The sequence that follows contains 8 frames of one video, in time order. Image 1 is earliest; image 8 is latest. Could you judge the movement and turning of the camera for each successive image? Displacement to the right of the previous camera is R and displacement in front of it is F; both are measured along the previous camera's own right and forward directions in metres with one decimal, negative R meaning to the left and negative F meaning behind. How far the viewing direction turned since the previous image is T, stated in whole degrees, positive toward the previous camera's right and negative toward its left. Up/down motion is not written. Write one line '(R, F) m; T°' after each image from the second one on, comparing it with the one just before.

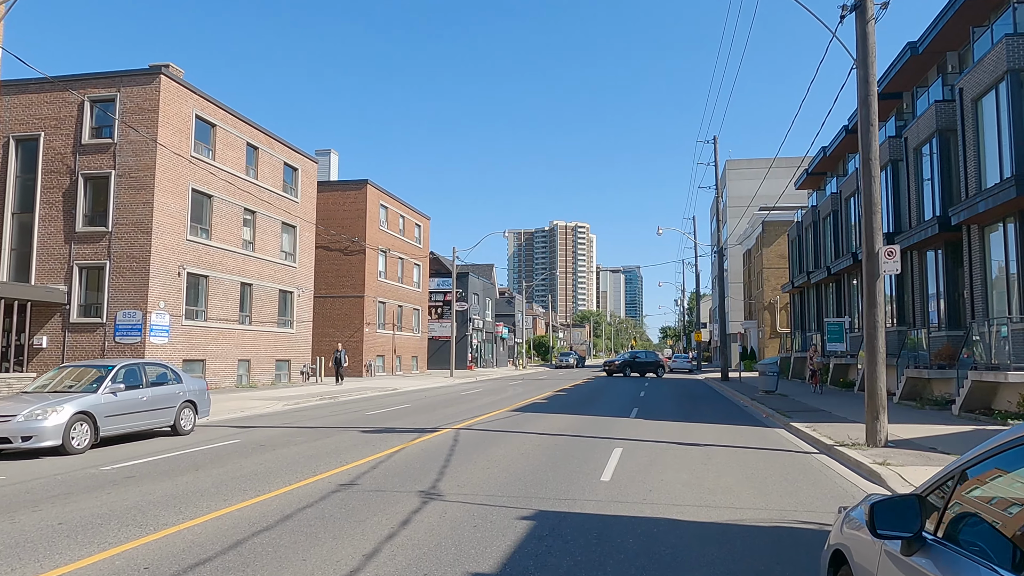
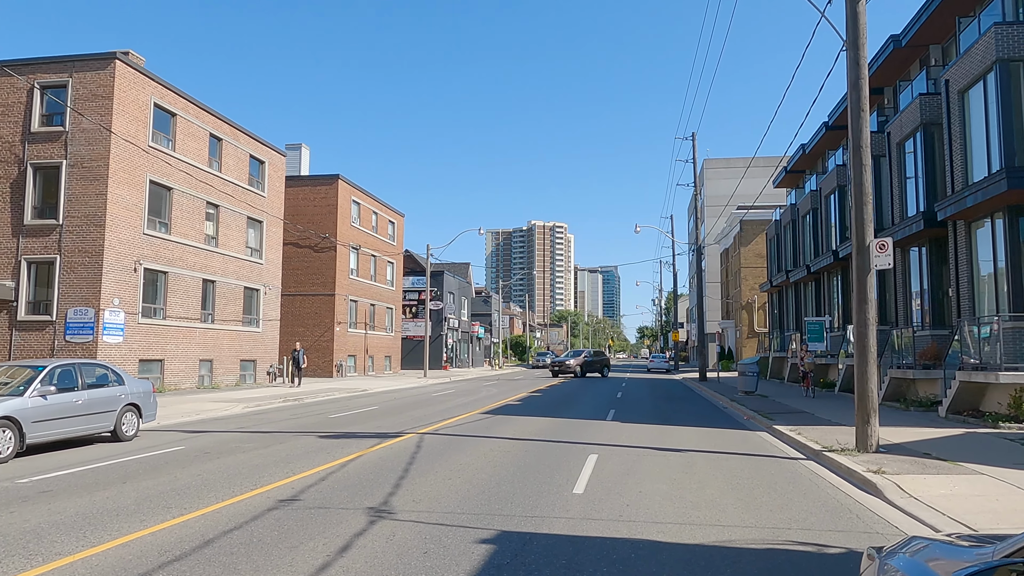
(+0.2, +0.9) m; +2°
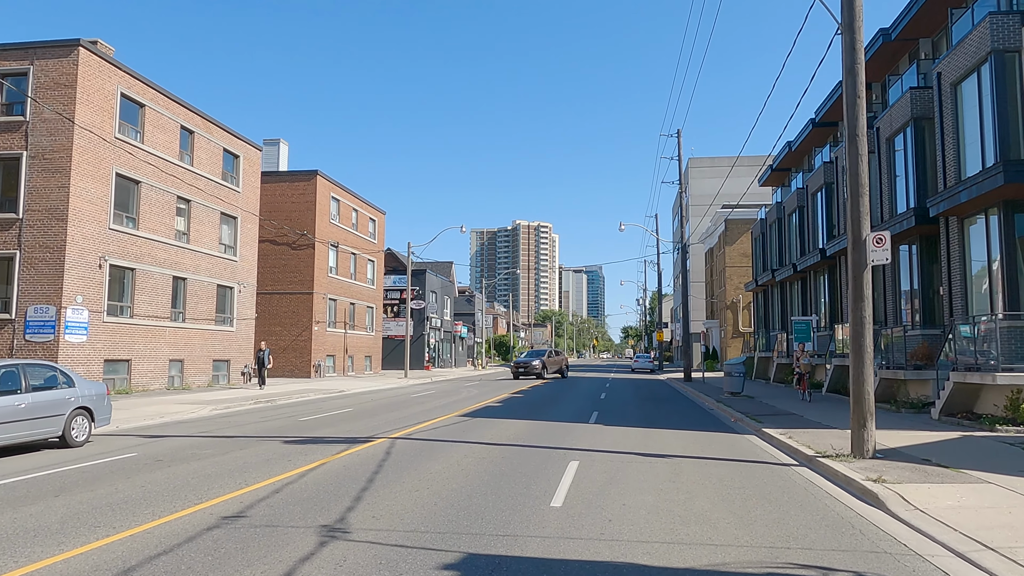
(+0.1, +0.7) m; +1°
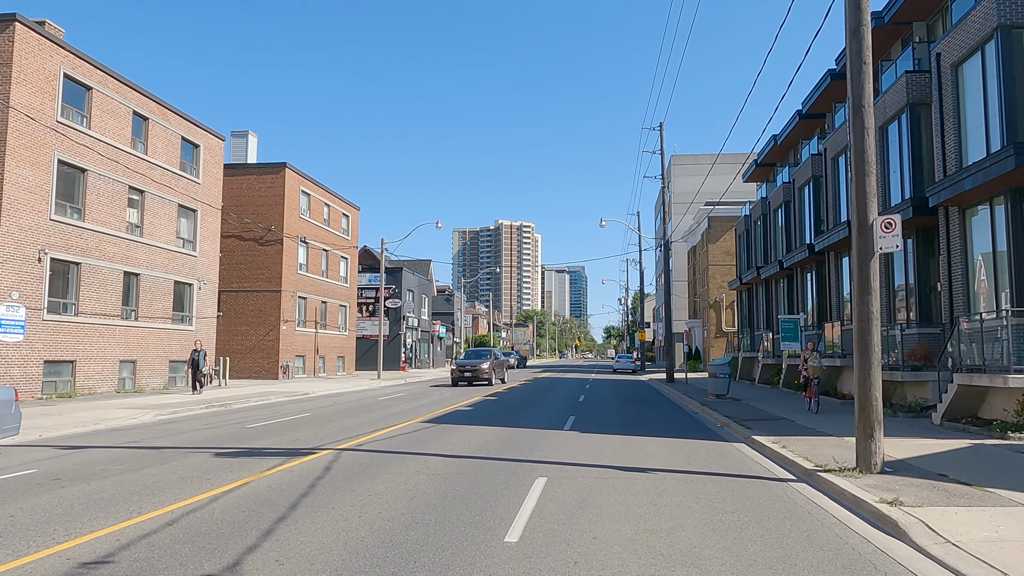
(+0.3, +1.4) m; +1°
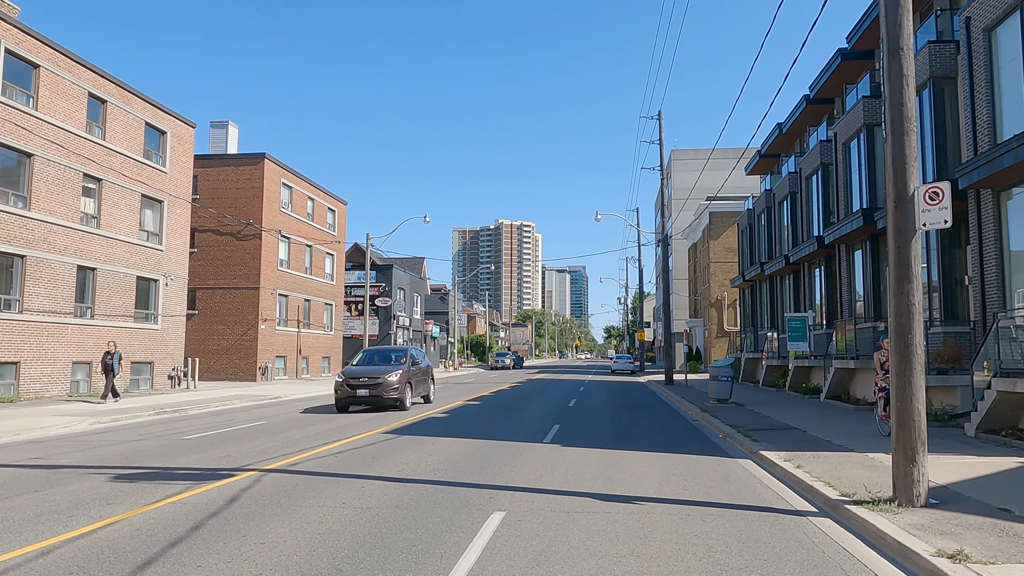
(+0.5, +1.9) m; 0°
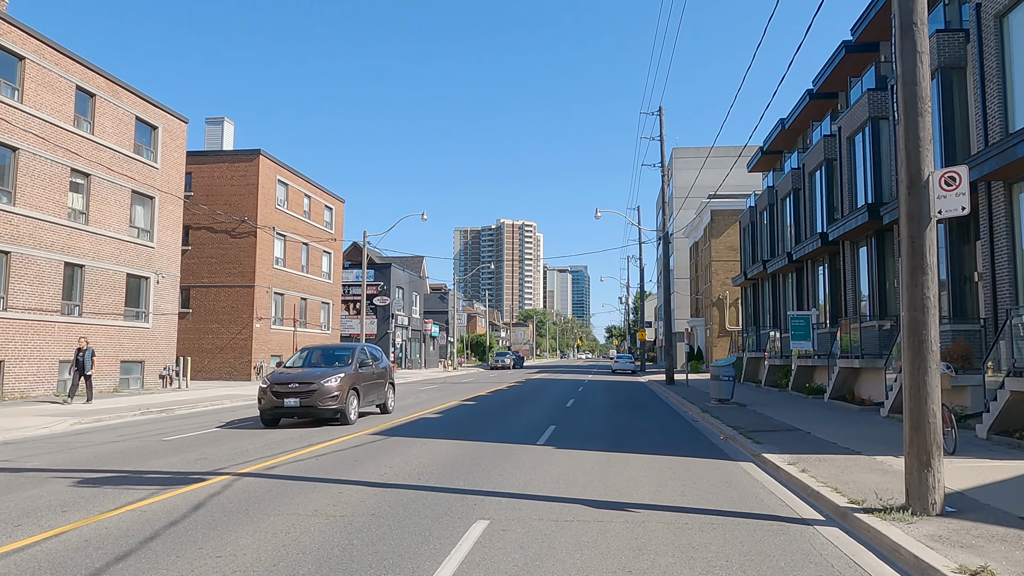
(+0.2, +0.5) m; 0°
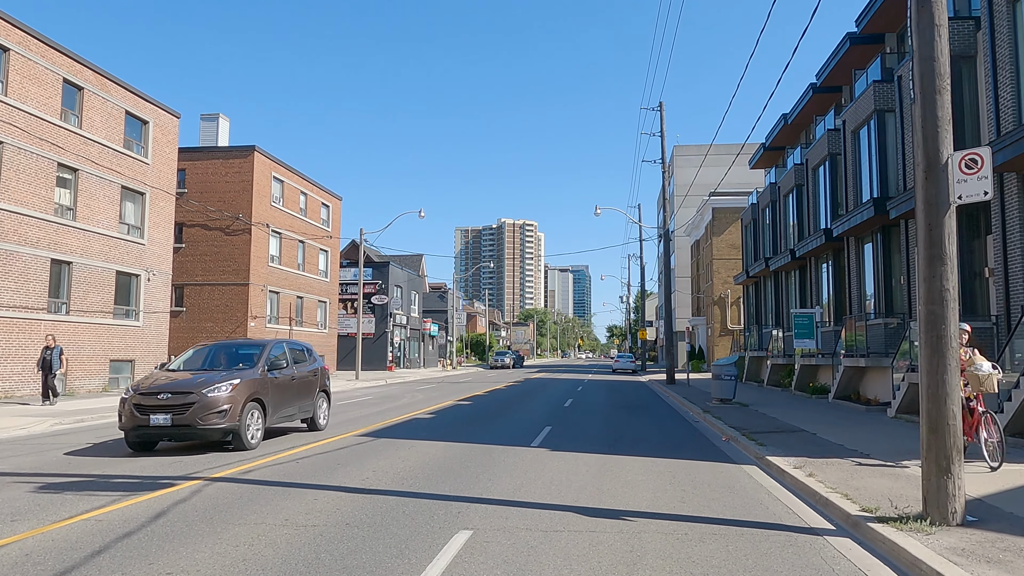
(+0.1, +0.5) m; 0°
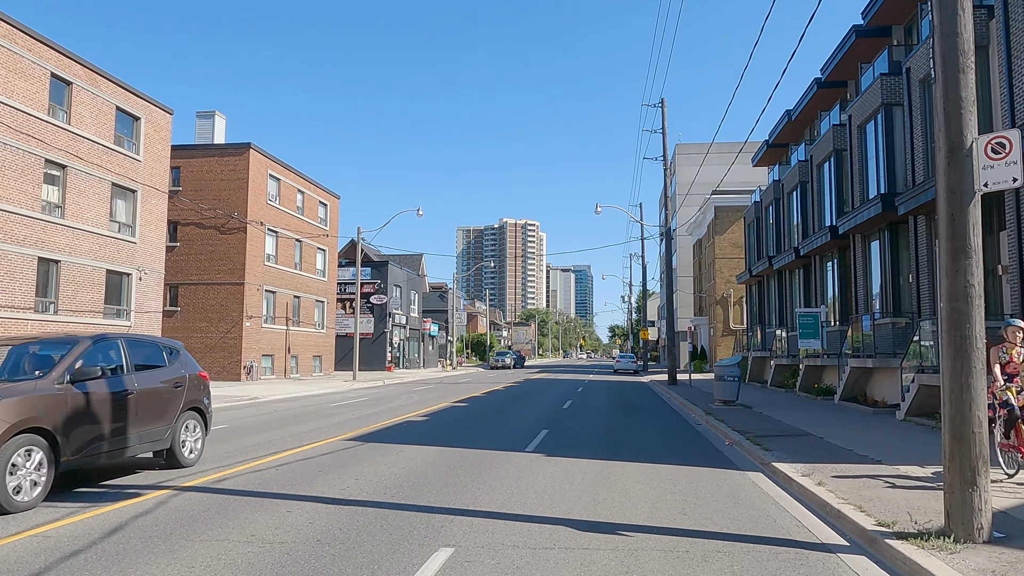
(+0.1, +0.5) m; 0°
